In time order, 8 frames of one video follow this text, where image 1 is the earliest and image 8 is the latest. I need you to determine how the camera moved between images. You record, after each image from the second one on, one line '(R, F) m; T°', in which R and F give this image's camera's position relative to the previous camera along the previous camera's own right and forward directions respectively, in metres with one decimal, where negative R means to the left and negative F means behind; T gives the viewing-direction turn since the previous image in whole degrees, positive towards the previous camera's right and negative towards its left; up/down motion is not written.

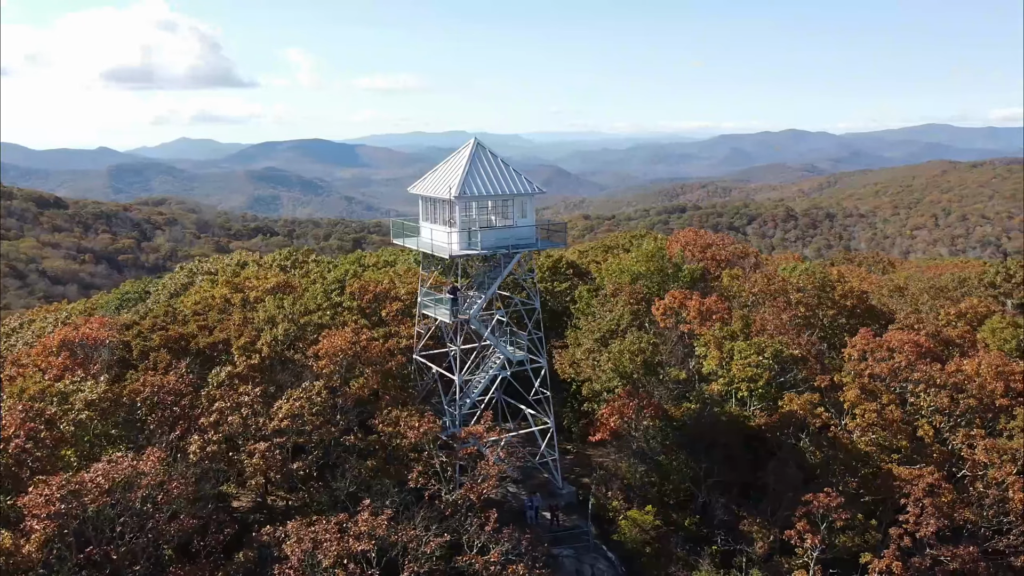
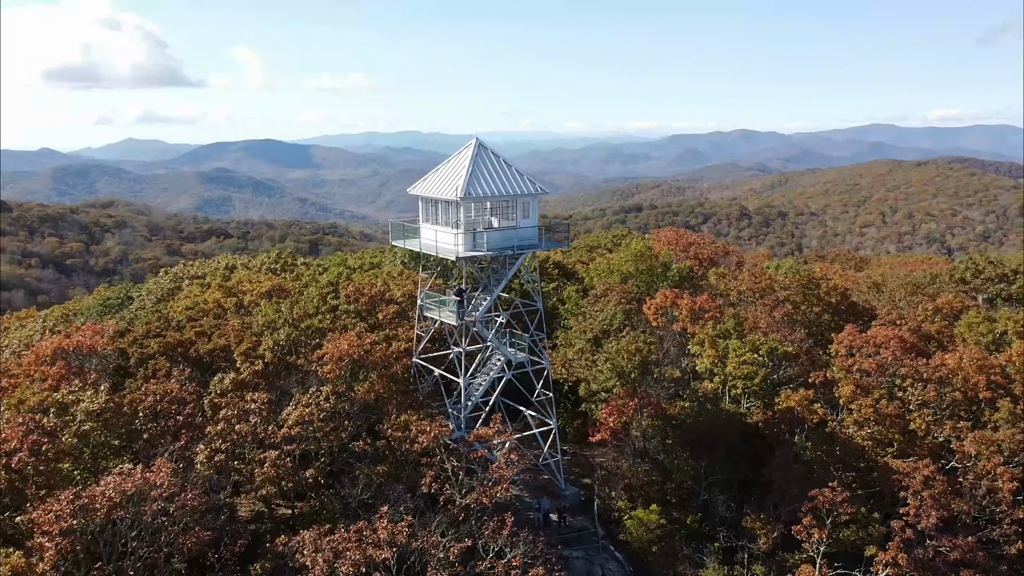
(-0.7, +0.2) m; +2°
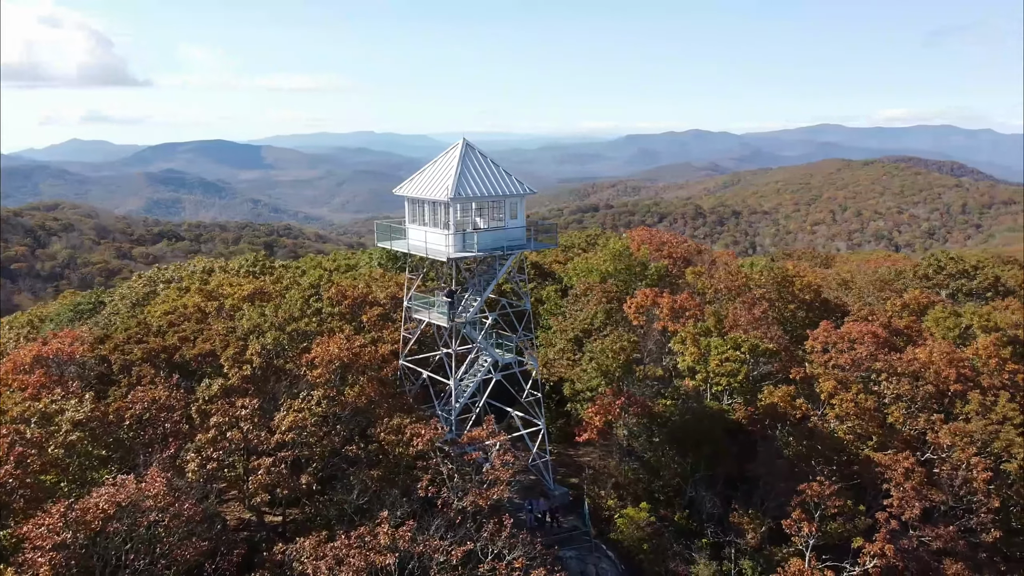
(-0.5, +0.1) m; +2°
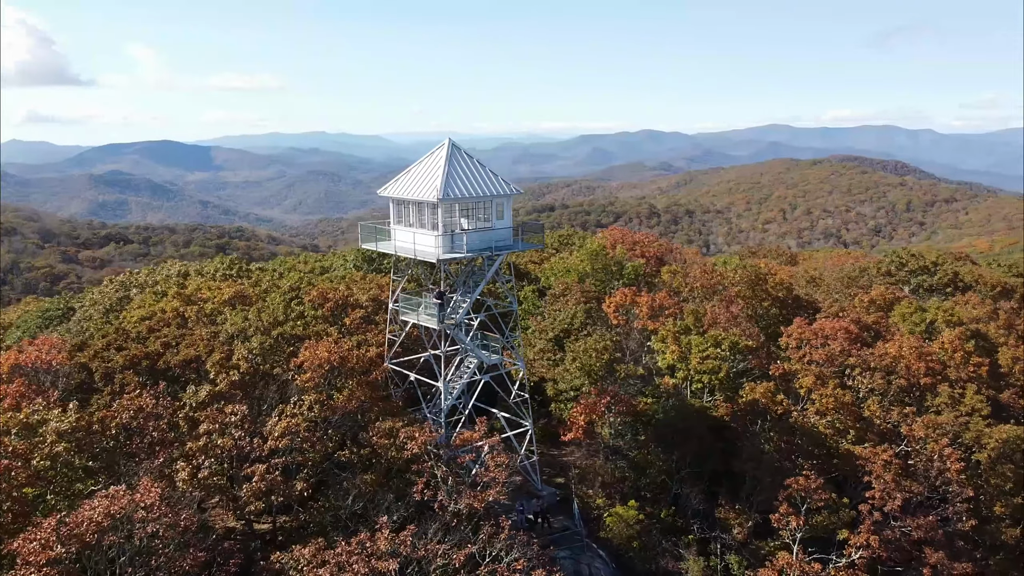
(-0.5, +0.1) m; +3°
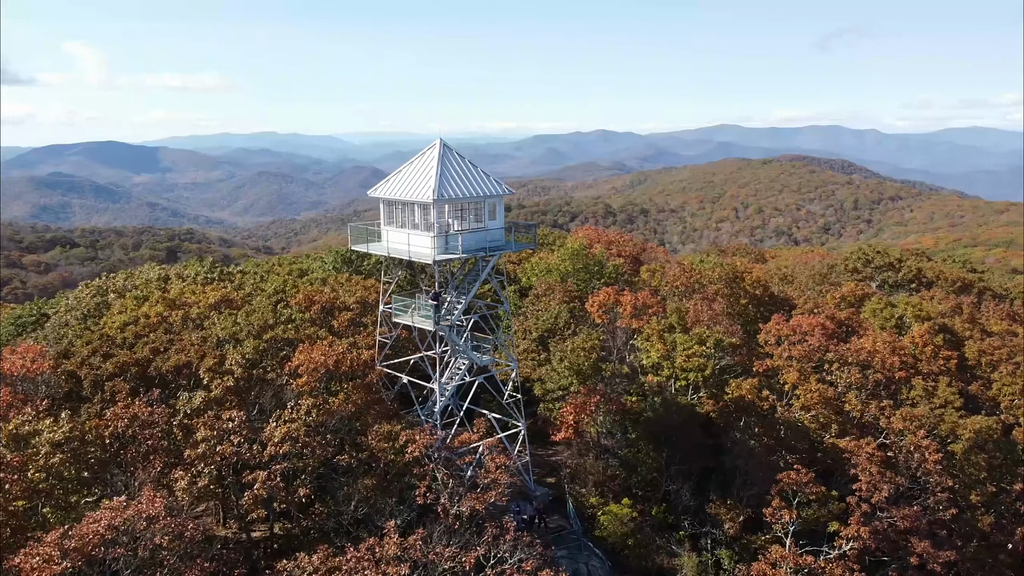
(-0.6, 0.0) m; +2°
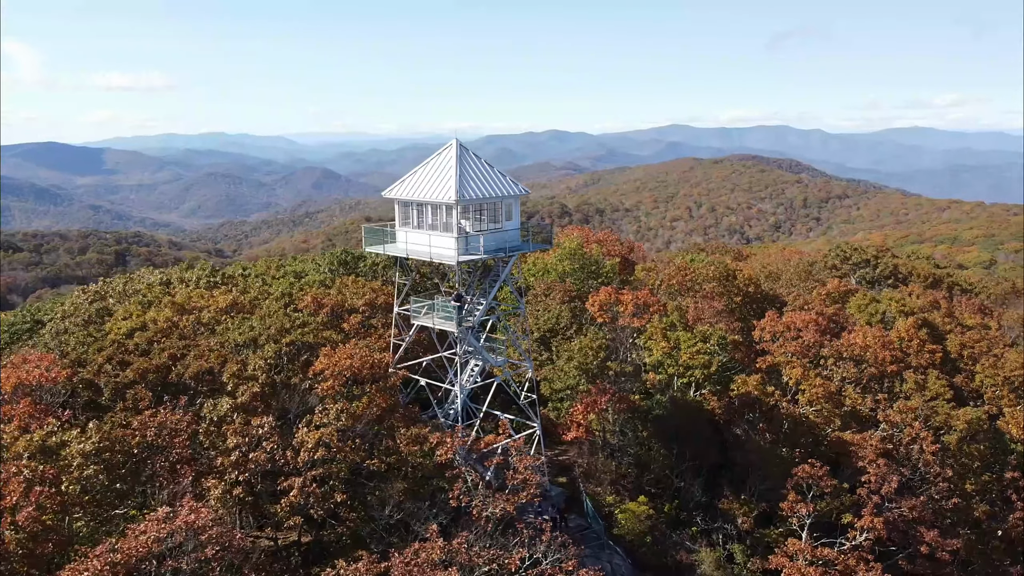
(-1.1, +0.1) m; +2°
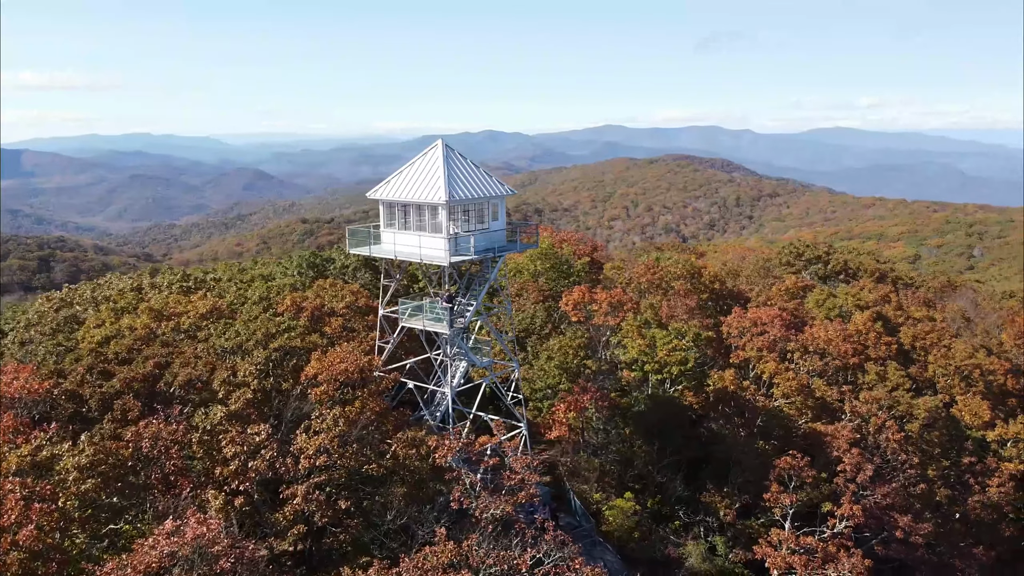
(-0.8, 0.0) m; +4°
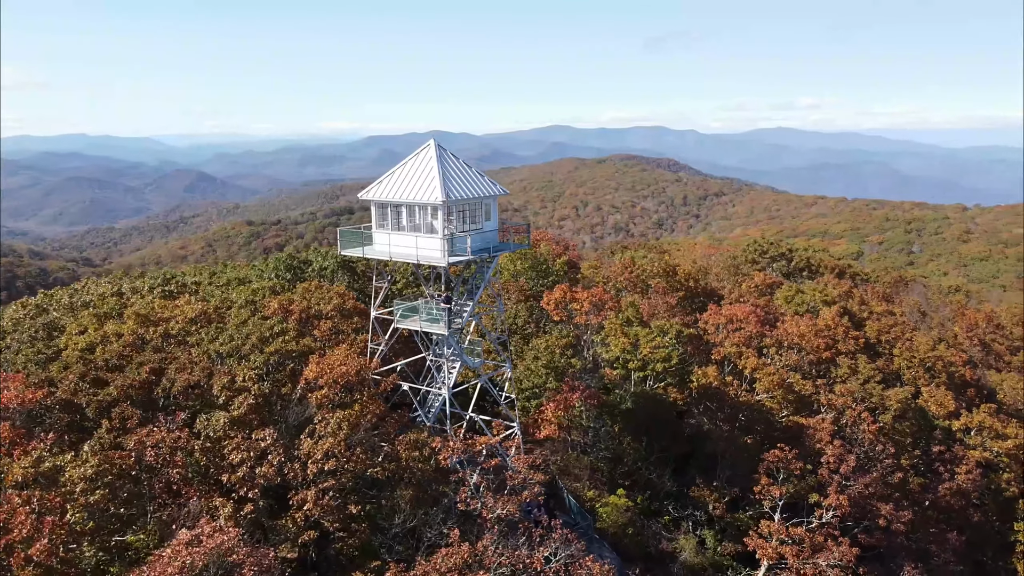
(-0.8, 0.0) m; +3°
